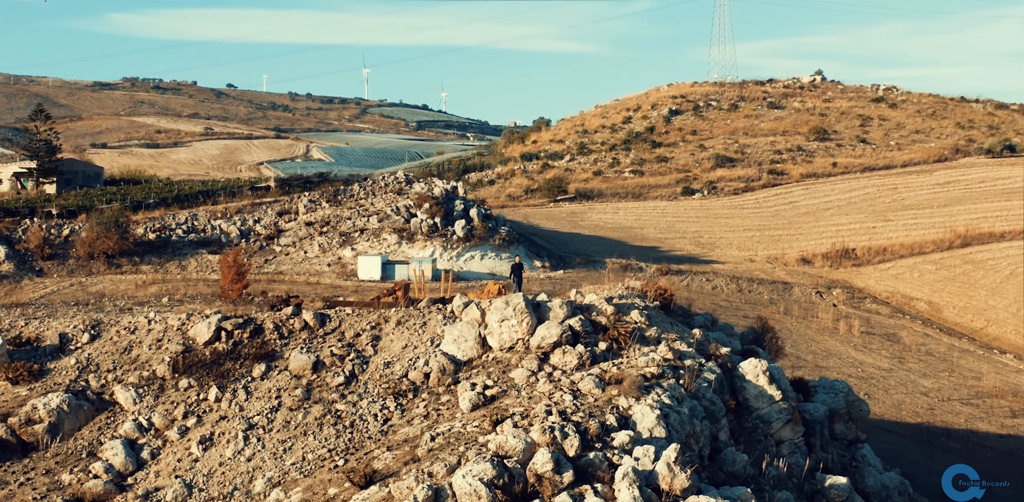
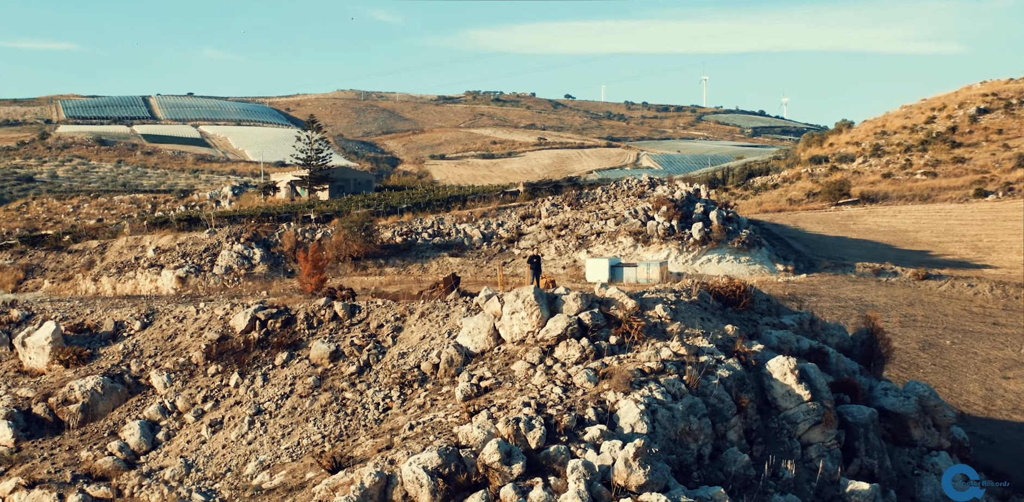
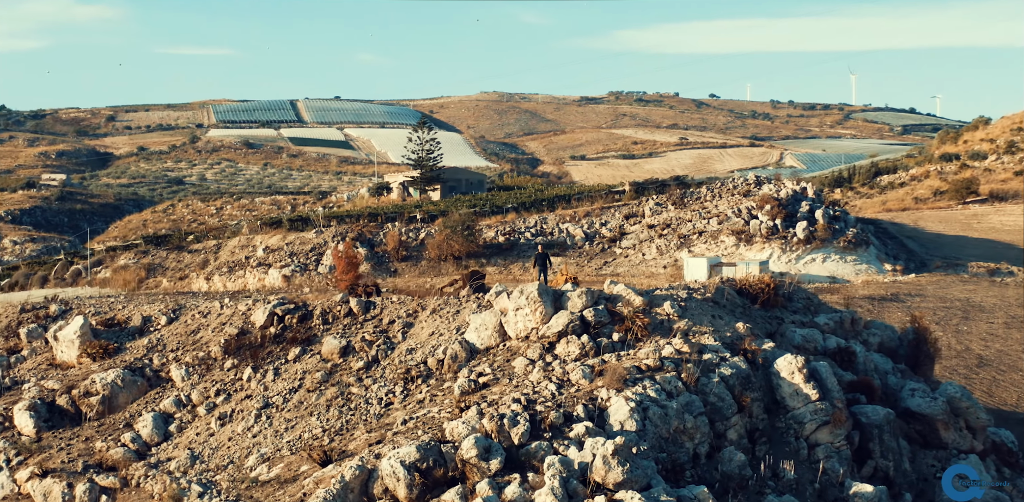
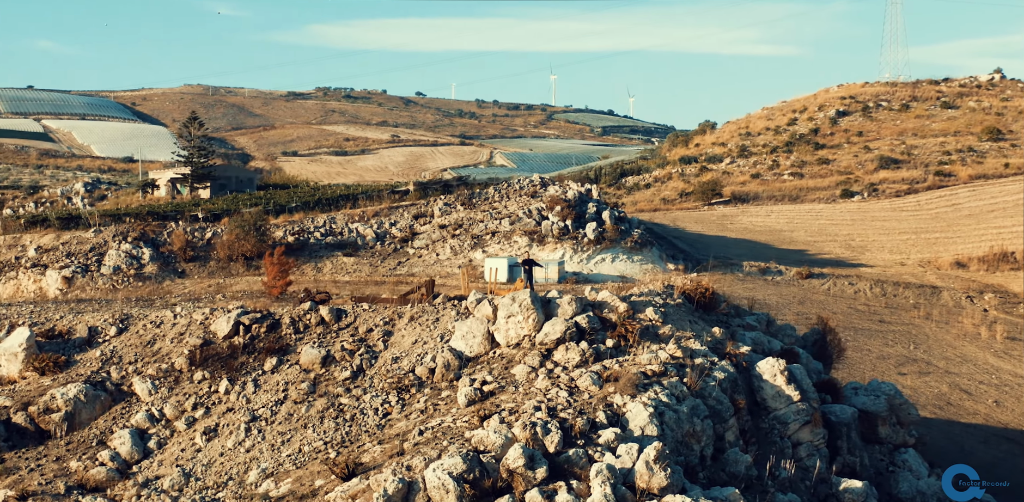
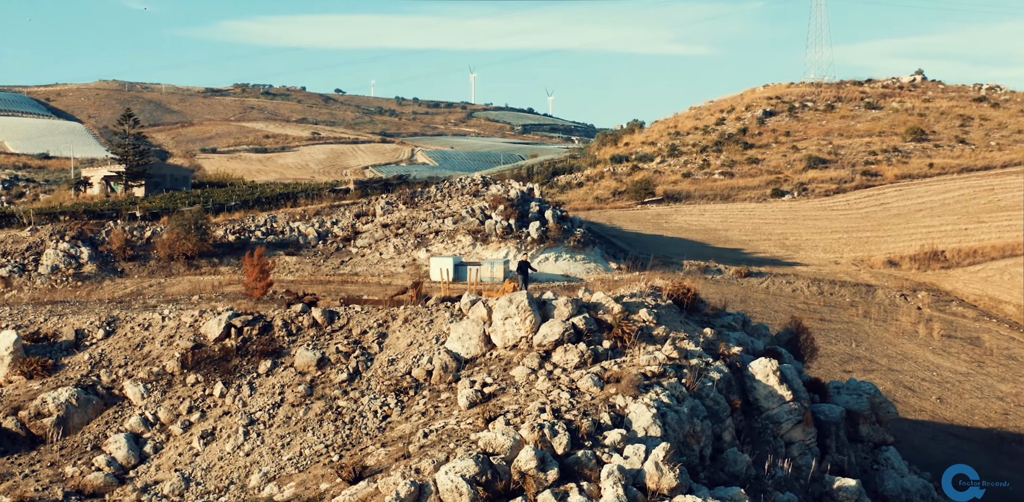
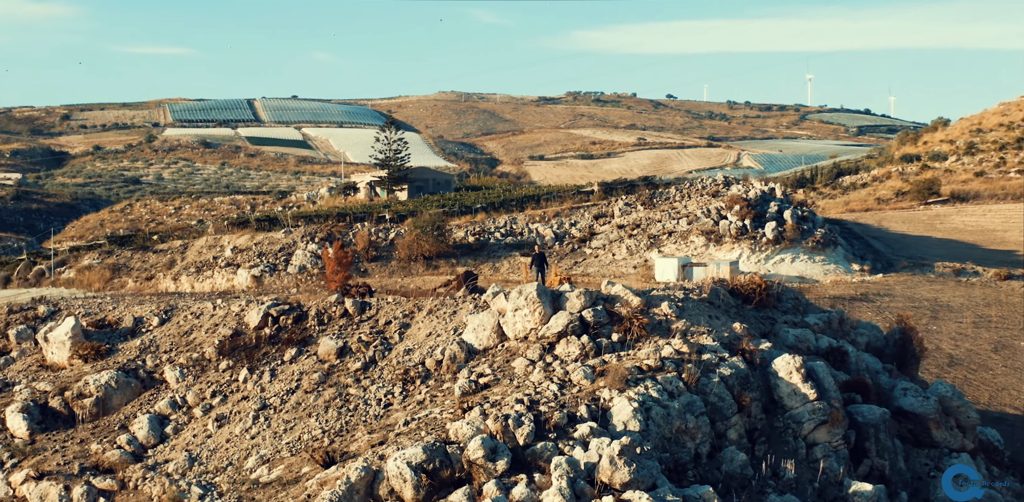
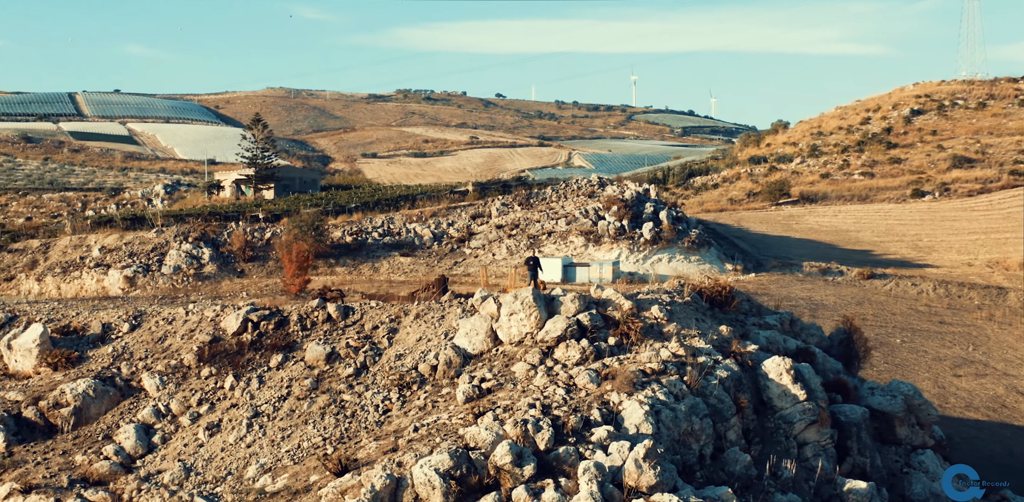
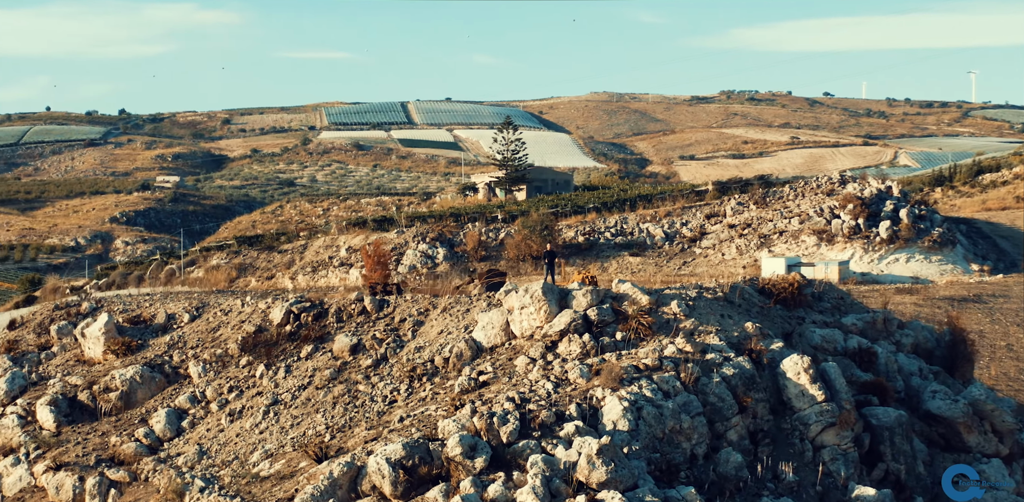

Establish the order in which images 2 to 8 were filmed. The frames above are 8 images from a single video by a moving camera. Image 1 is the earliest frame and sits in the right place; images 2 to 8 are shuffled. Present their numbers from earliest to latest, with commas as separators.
5, 4, 7, 2, 6, 3, 8
